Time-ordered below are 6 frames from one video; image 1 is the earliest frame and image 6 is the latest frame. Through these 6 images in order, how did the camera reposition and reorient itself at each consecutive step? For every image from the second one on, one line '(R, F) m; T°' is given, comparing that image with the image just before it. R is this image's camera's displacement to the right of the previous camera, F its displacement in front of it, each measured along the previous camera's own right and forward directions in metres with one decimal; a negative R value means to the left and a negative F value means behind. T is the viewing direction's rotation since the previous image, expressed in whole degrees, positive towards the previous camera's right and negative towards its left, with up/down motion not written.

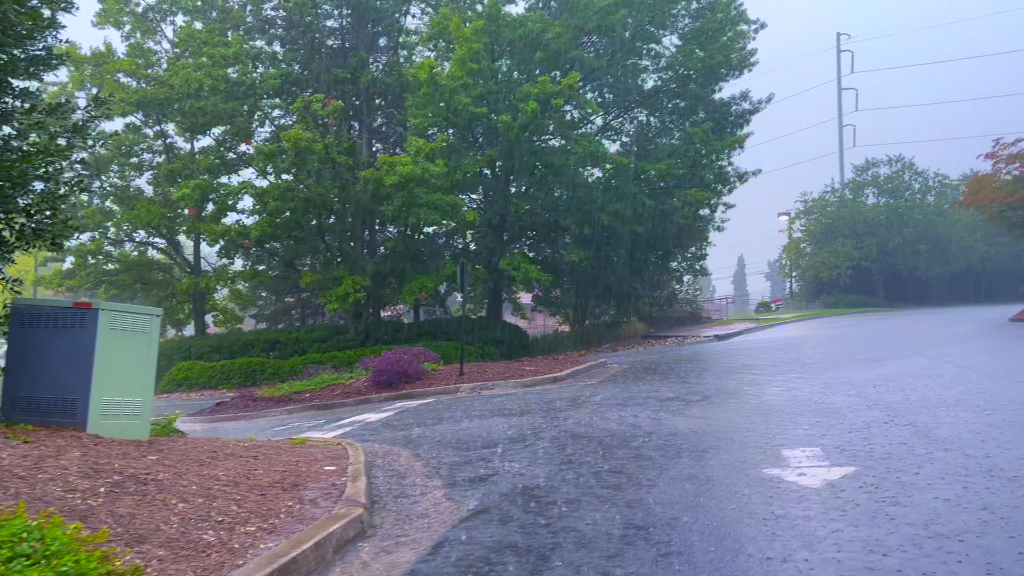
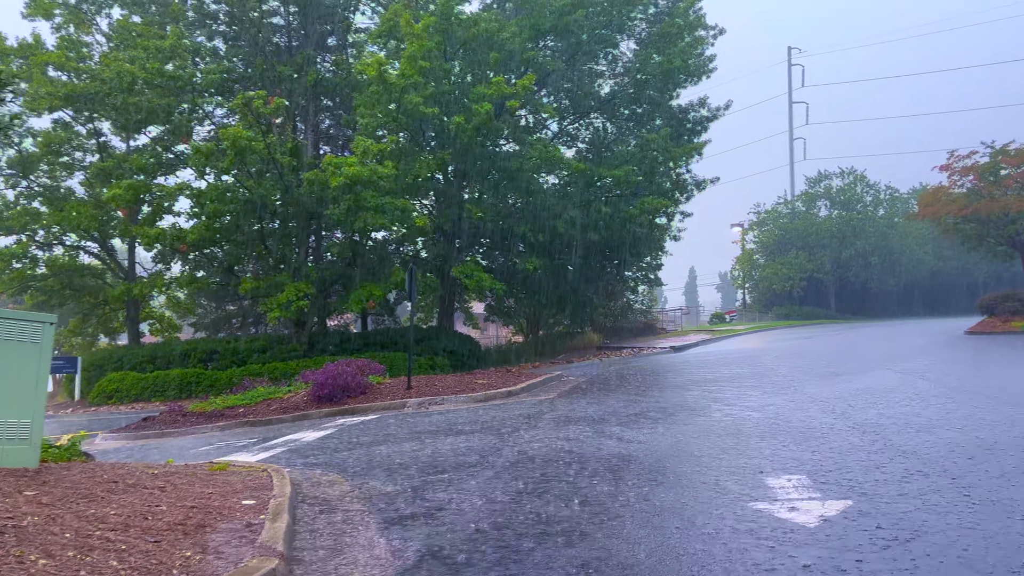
(0.0, +0.8) m; +3°
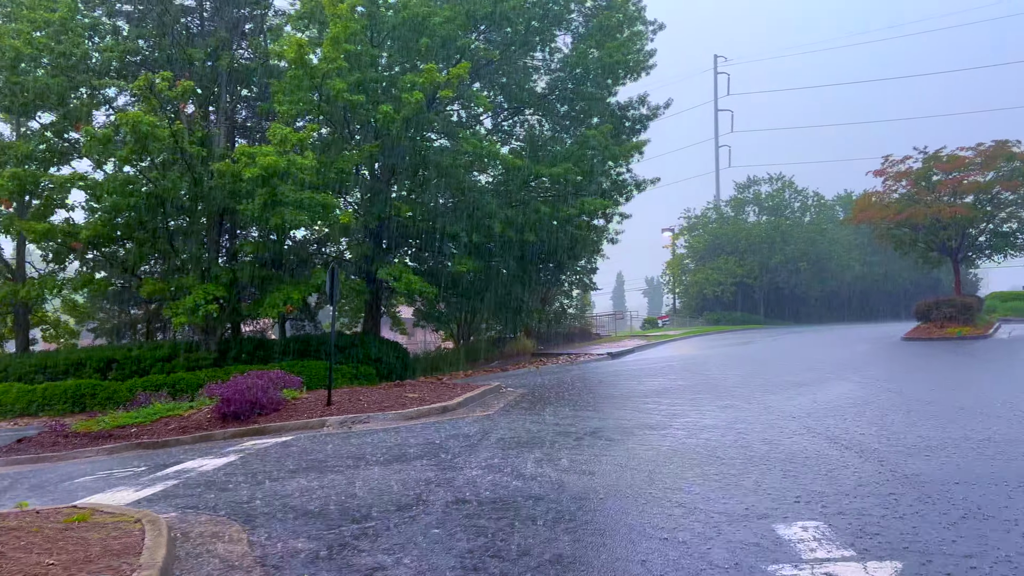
(-0.1, +1.3) m; +5°
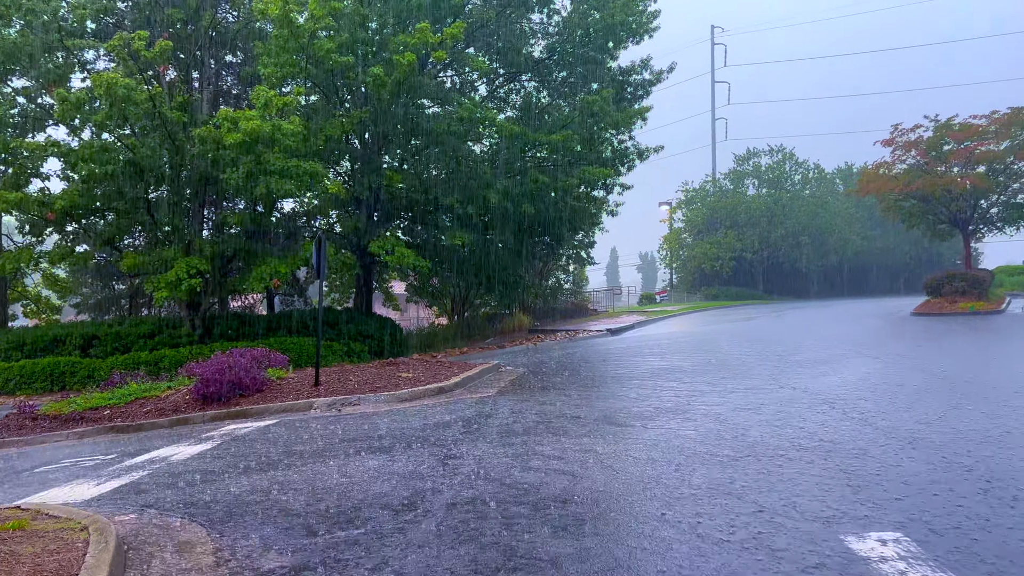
(-0.1, +0.8) m; 0°
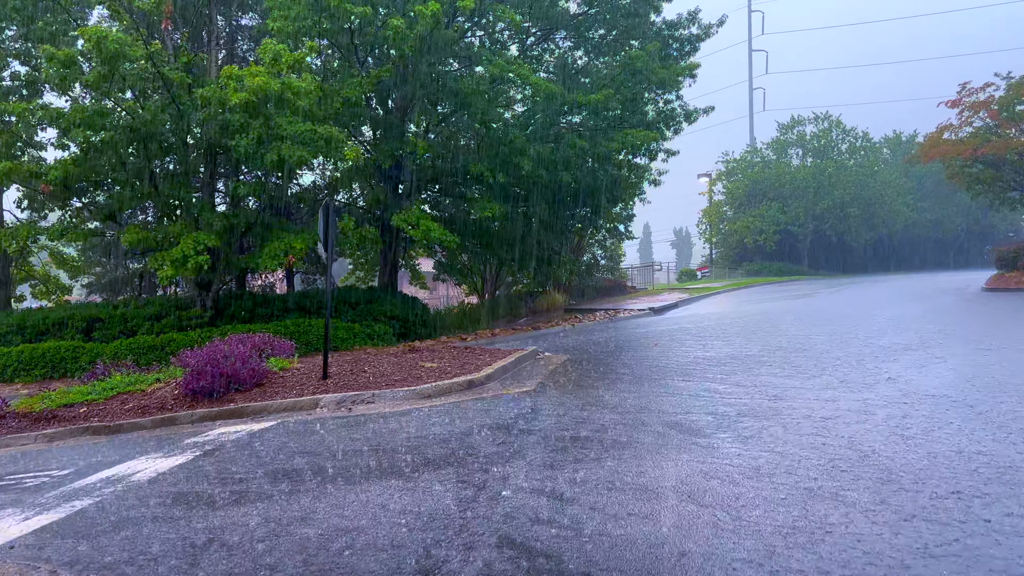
(-0.1, +1.6) m; -2°
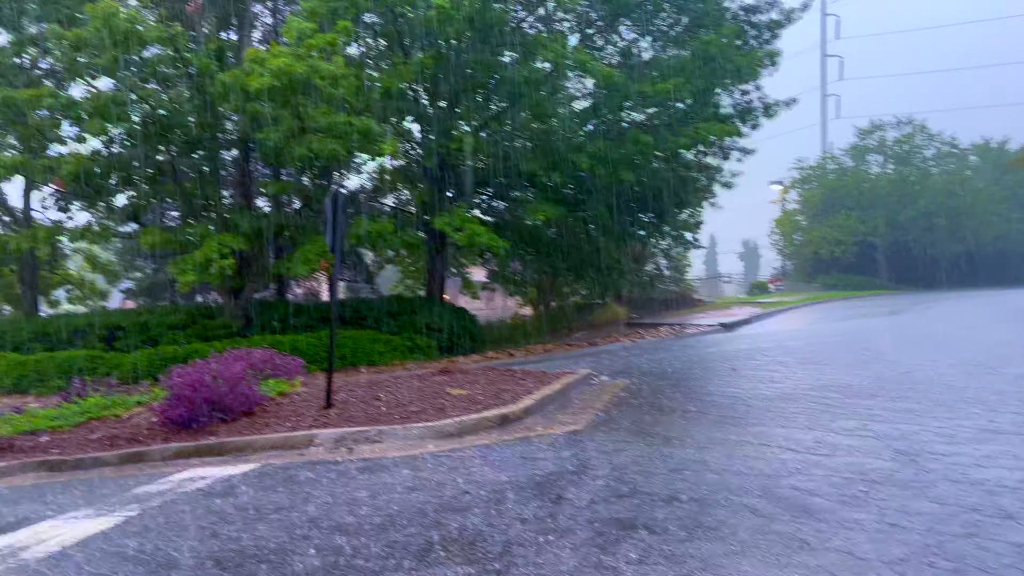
(+0.1, +1.7) m; -4°
